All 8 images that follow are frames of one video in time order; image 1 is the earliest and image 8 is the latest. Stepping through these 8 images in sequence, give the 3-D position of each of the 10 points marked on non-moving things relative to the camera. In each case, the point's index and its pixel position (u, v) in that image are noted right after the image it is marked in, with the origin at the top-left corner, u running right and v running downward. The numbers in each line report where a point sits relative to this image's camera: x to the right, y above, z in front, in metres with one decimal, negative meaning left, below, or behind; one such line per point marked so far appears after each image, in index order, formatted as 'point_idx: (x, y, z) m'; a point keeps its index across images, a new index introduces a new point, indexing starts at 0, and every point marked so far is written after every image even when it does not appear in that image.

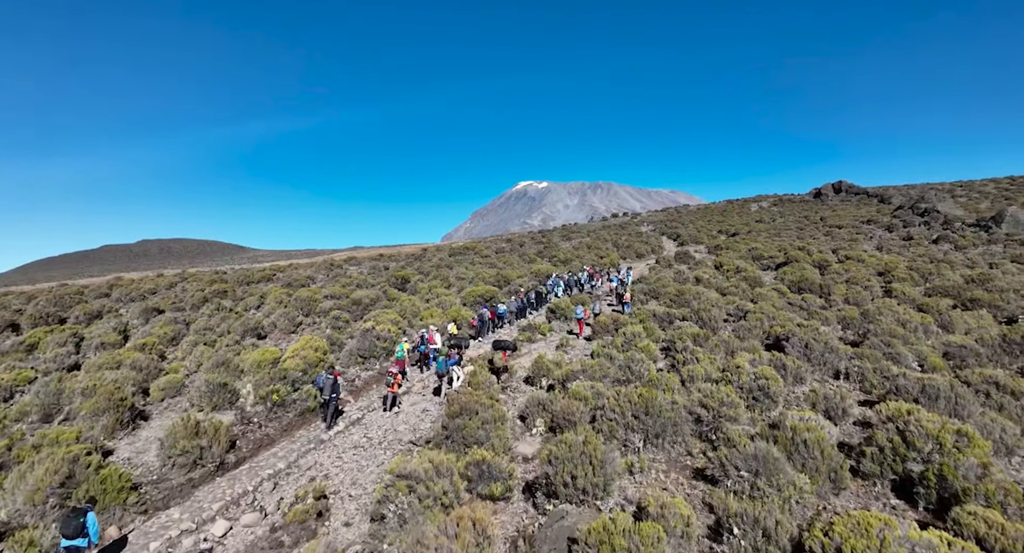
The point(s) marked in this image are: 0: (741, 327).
0: (+8.4, -1.9, +16.8) m
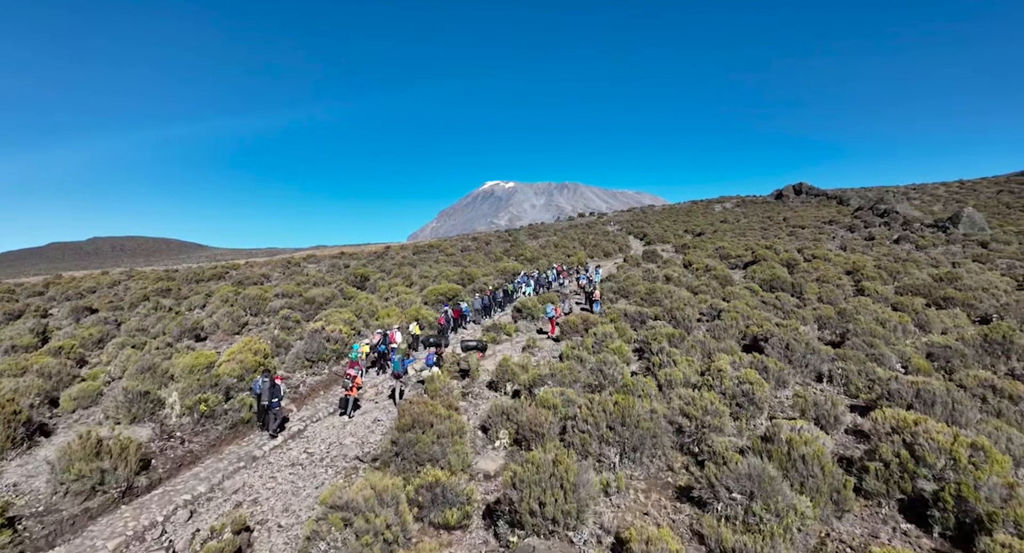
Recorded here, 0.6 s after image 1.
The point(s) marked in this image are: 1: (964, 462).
0: (+7.2, -1.8, +16.0) m
1: (+6.3, -2.6, +6.4) m
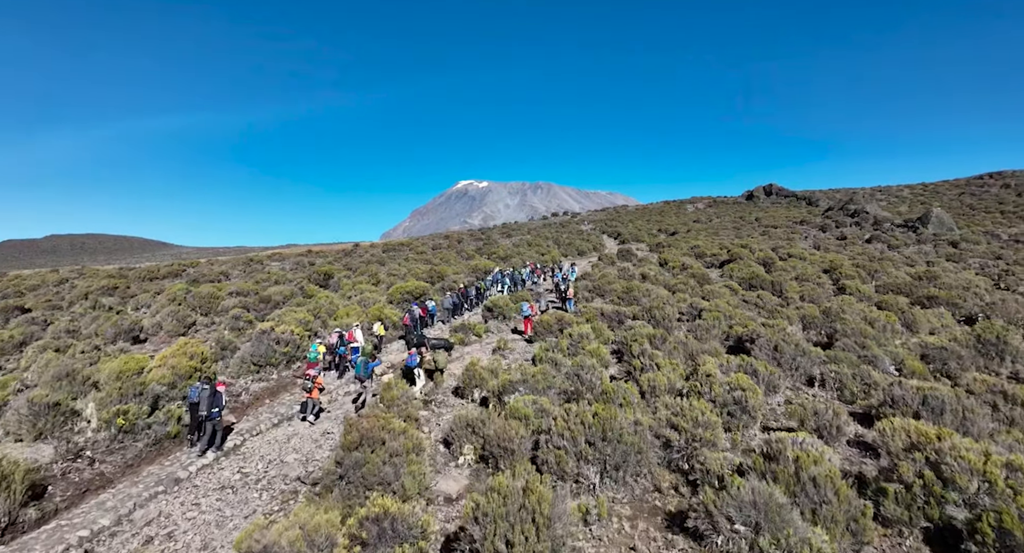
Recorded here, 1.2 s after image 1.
0: (+6.2, -1.7, +15.2) m
1: (+5.8, -2.5, +5.5) m
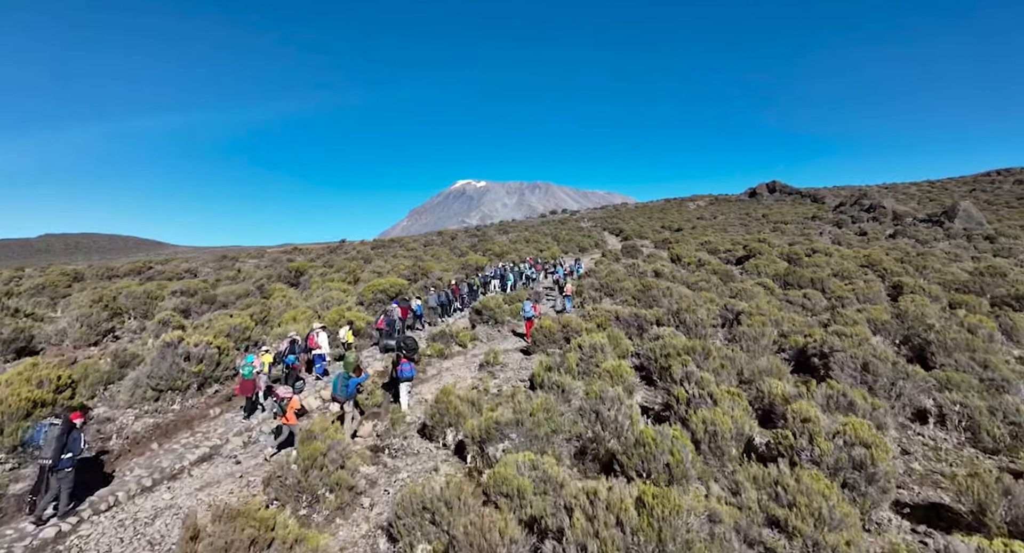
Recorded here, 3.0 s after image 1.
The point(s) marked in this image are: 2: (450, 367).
0: (+6.0, -1.6, +11.8) m
1: (+5.6, -2.3, +2.1) m
2: (-1.6, -2.4, +12.0) m
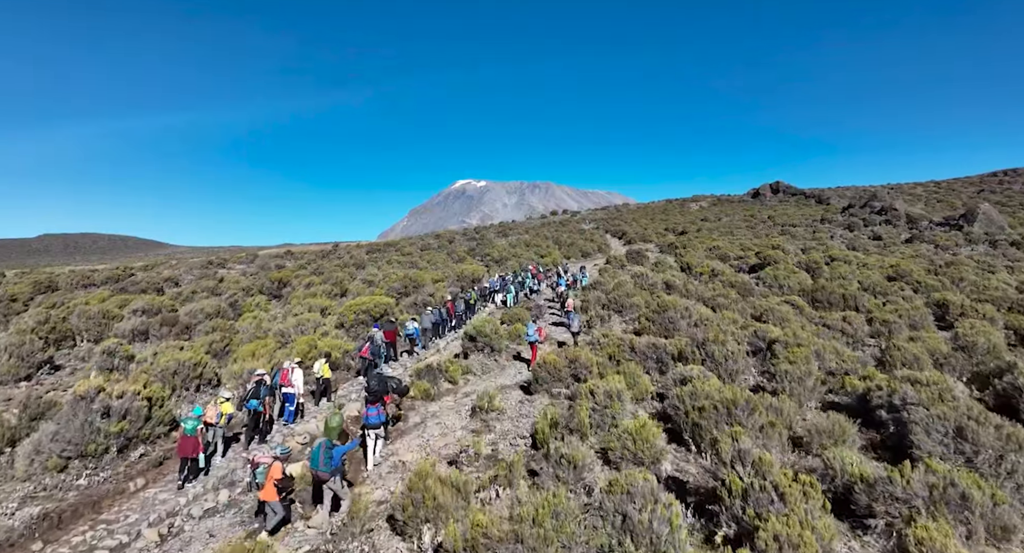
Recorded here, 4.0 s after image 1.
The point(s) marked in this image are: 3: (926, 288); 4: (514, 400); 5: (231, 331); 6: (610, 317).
0: (+6.0, -2.2, +9.9) m
1: (+5.6, -3.0, +0.2) m
2: (-1.6, -3.0, +10.1) m
3: (+17.8, -0.4, +19.6) m
4: (0.0, -2.8, +10.5) m
5: (-9.3, -1.7, +15.1) m
6: (+3.8, -1.6, +17.9) m
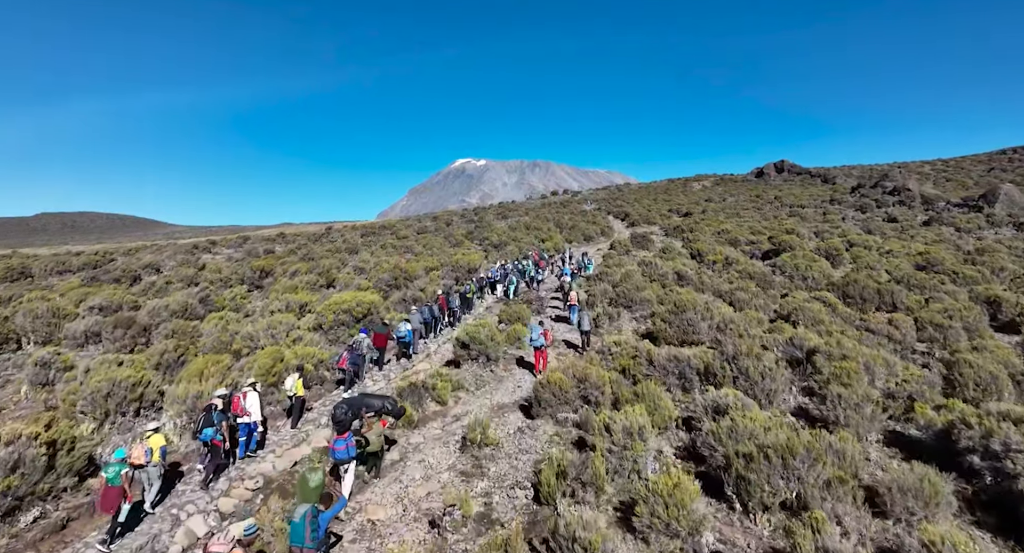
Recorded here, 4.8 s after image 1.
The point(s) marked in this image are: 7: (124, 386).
0: (+5.9, -2.3, +8.2) m
1: (+5.6, -3.5, -1.5) m
2: (-1.7, -3.1, +8.4) m
3: (+17.7, 0.0, +17.8) m
4: (0.0, -2.9, +8.8) m
5: (-9.3, -1.6, +13.4) m
6: (+3.8, -1.3, +16.2) m
7: (-7.6, -2.2, +9.0) m
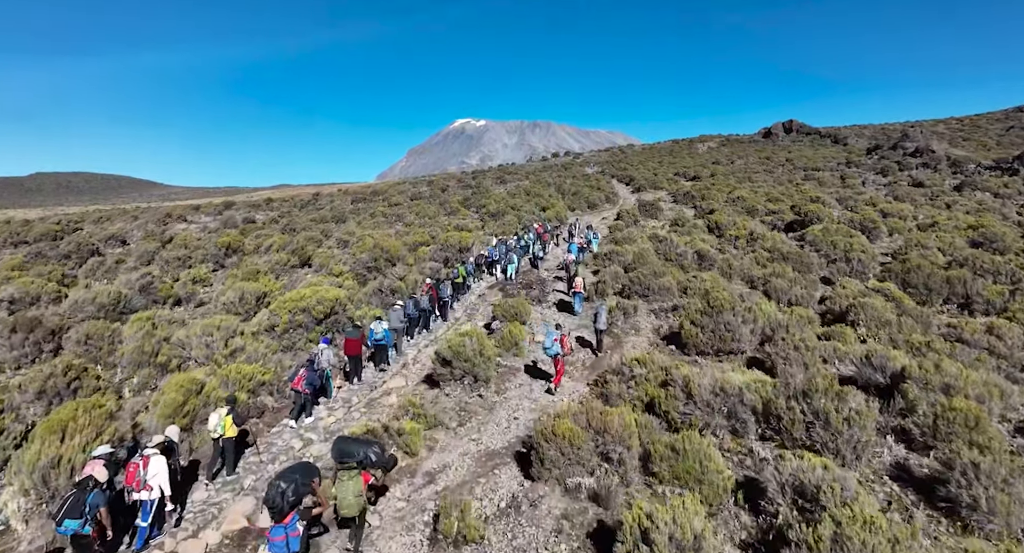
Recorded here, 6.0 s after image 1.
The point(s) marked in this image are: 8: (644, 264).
0: (+5.8, -2.5, +5.7) m
1: (+5.5, -4.5, -3.8) m
2: (-1.8, -3.3, +5.9) m
3: (+17.6, +0.5, +15.1) m
4: (-0.1, -3.1, +6.3) m
5: (-9.4, -1.4, +10.8) m
6: (+3.7, -0.9, +13.6) m
7: (-7.7, -2.3, +6.5) m
8: (+5.1, +0.6, +17.7) m
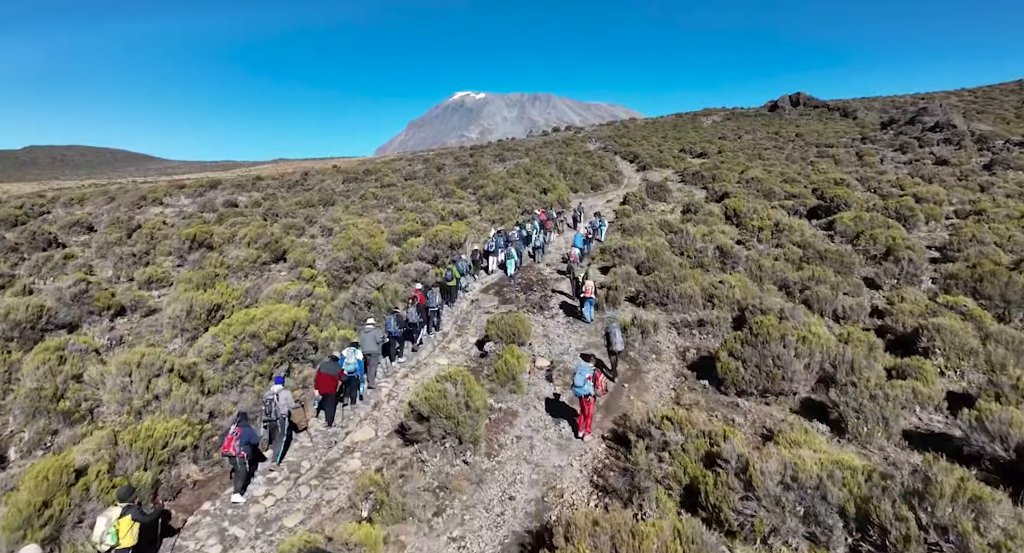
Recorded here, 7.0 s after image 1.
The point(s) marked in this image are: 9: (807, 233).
0: (+5.8, -3.1, +3.6) m
1: (+5.4, -5.6, -5.8) m
2: (-1.8, -4.0, +3.9) m
3: (+17.5, +0.4, +12.9) m
4: (-0.2, -3.7, +4.3) m
5: (-9.5, -1.9, +8.7) m
6: (+3.6, -1.2, +11.4) m
7: (-7.8, -3.0, +4.4) m
8: (+5.1, +0.6, +15.5) m
9: (+12.2, +1.8, +18.5) m
